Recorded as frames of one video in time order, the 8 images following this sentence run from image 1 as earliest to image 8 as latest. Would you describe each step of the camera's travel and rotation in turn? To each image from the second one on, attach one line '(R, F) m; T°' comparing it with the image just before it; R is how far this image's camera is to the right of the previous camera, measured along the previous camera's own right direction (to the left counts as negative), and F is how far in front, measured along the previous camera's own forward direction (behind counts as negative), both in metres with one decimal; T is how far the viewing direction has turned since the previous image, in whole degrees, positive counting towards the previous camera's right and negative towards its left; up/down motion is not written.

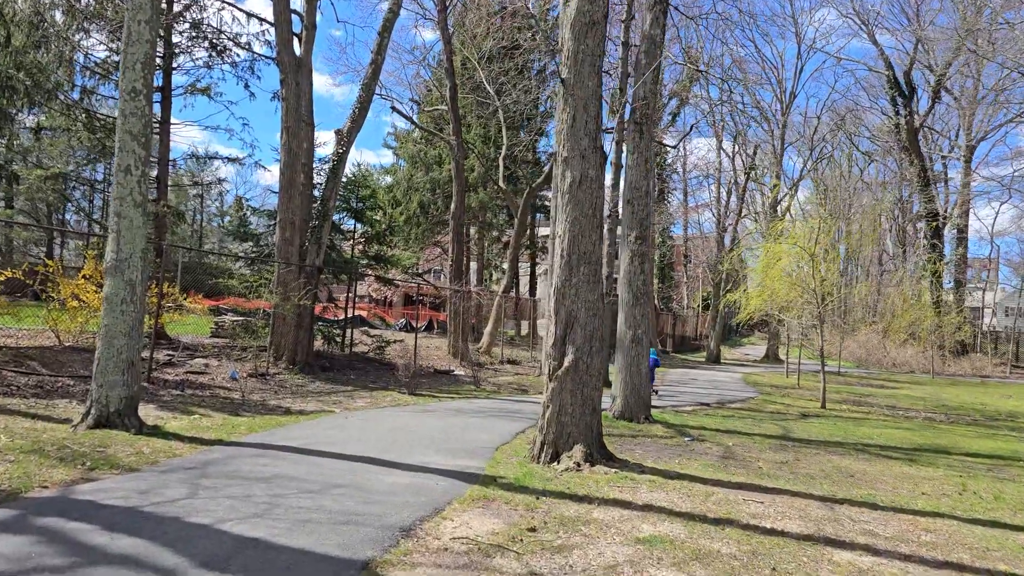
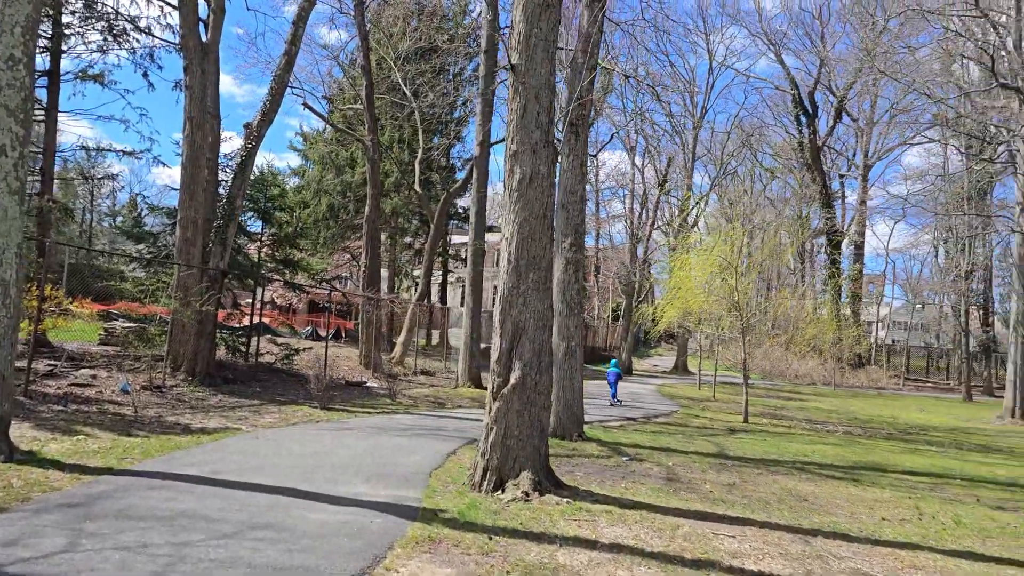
(-0.2, +0.6) m; +6°
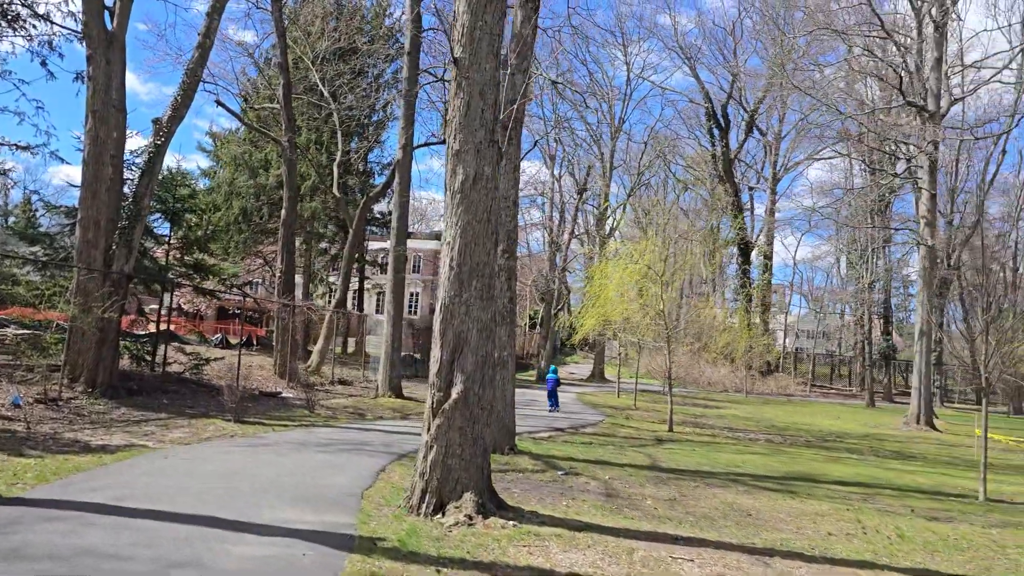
(-0.2, +0.4) m; +6°
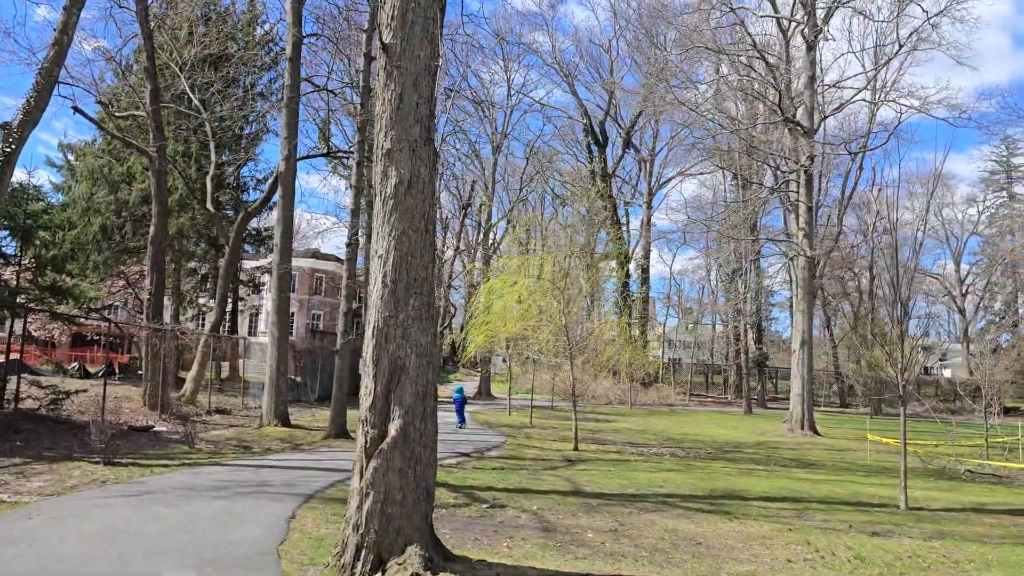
(-0.4, +0.7) m; +8°
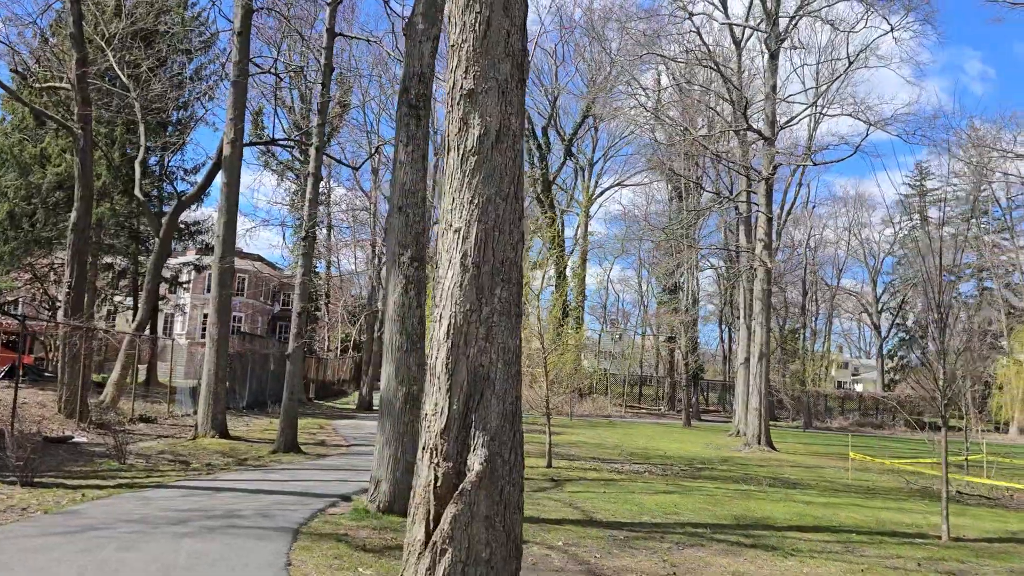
(-0.8, +1.2) m; +5°
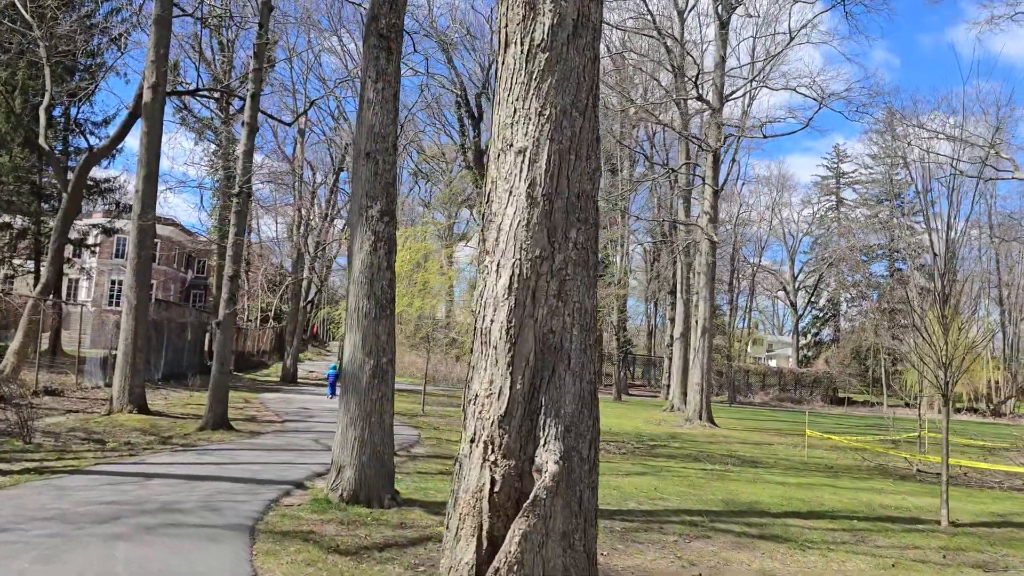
(-0.5, +0.9) m; +5°
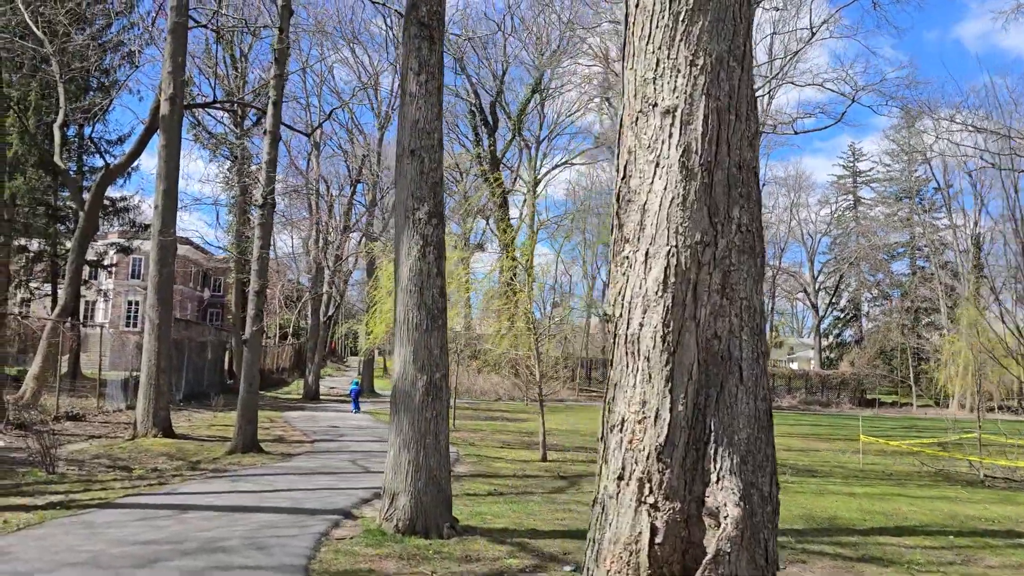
(-0.3, +0.5) m; -1°
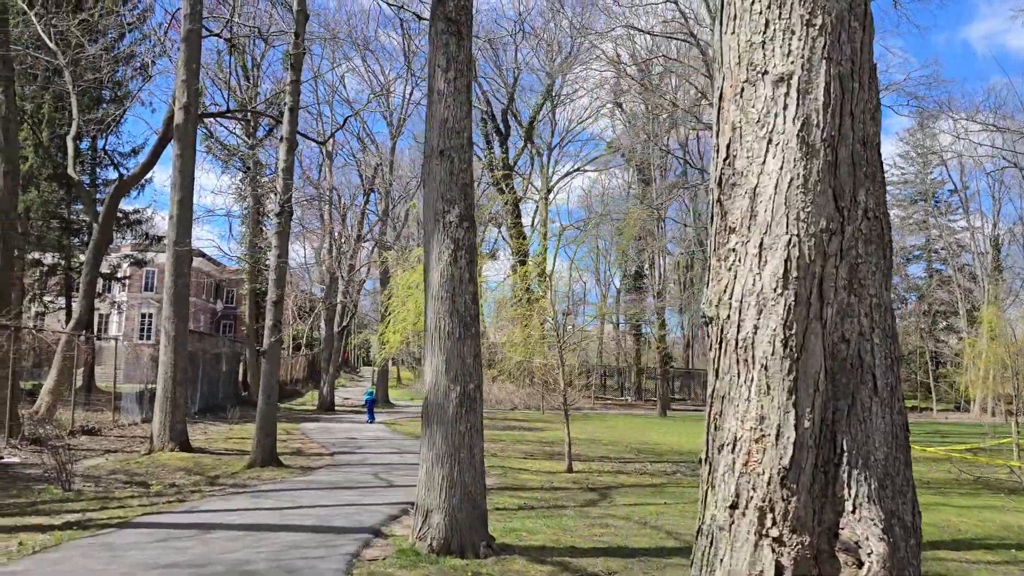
(-0.2, +0.3) m; -1°
